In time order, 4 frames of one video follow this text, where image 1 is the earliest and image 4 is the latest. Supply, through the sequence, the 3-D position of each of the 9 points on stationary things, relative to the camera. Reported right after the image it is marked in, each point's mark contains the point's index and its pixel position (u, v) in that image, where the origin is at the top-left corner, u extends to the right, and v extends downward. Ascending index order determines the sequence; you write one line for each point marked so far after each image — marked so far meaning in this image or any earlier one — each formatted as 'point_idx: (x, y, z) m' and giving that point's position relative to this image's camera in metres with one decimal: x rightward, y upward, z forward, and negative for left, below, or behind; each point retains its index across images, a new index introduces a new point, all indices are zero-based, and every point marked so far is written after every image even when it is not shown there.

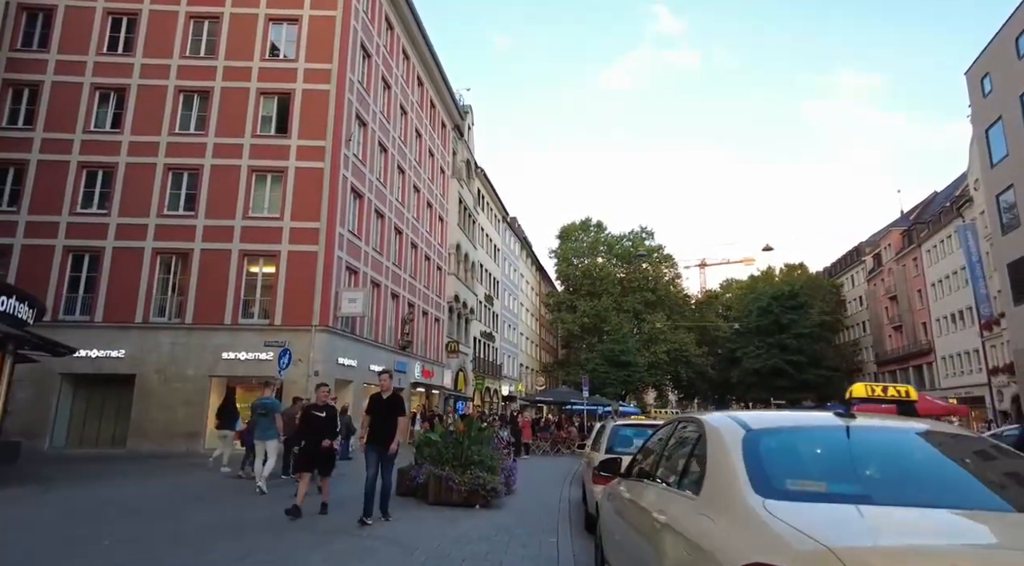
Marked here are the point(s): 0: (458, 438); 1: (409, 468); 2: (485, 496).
0: (-0.9, -2.8, +12.0) m
1: (-2.0, -3.6, +12.7) m
2: (-0.5, -3.8, +11.6) m
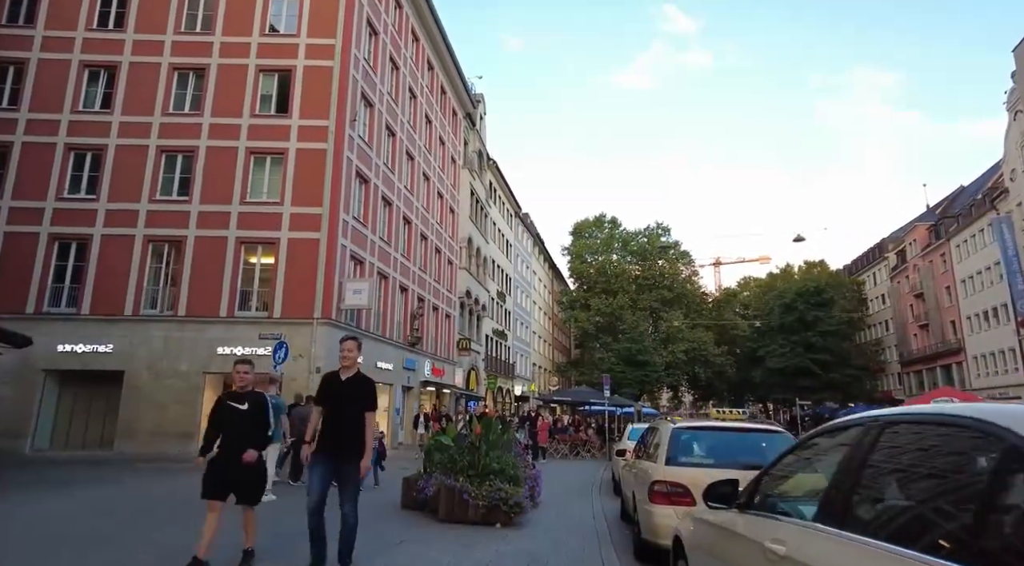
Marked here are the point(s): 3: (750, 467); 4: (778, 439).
0: (-0.5, -2.4, +10.1) m
1: (-1.6, -3.2, +10.9) m
2: (-0.1, -3.4, +9.7) m
3: (+2.6, -2.0, +7.0) m
4: (+3.1, -1.8, +7.5) m
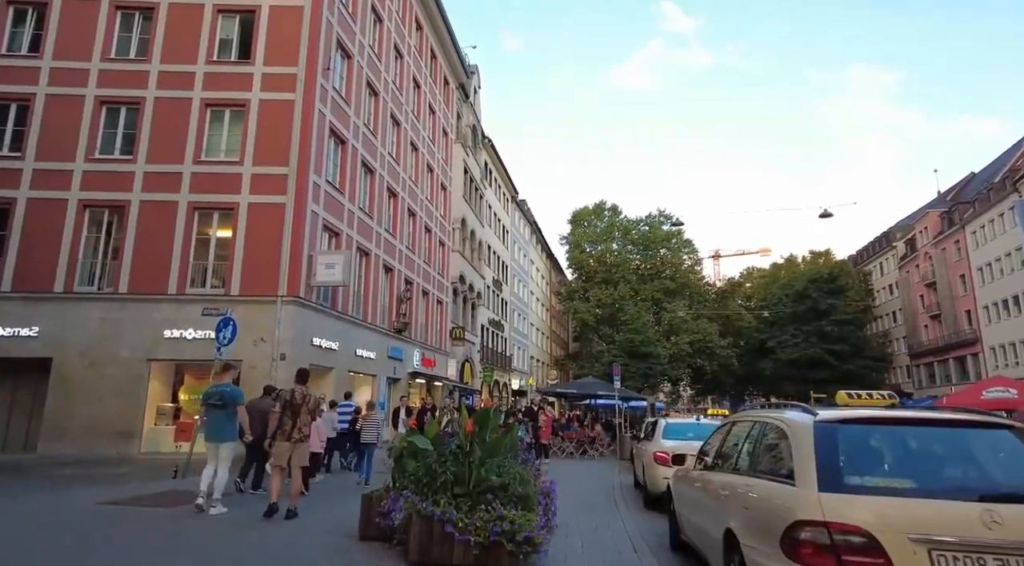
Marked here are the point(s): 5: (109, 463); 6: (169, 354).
0: (-0.4, -1.7, +6.8) m
1: (-1.5, -2.4, +7.6) m
2: (0.0, -2.6, +6.4) m
3: (+2.7, -1.2, +3.7) m
4: (+3.2, -1.0, +4.3) m
5: (-10.6, -4.7, +17.2) m
6: (-9.9, -2.1, +18.9) m
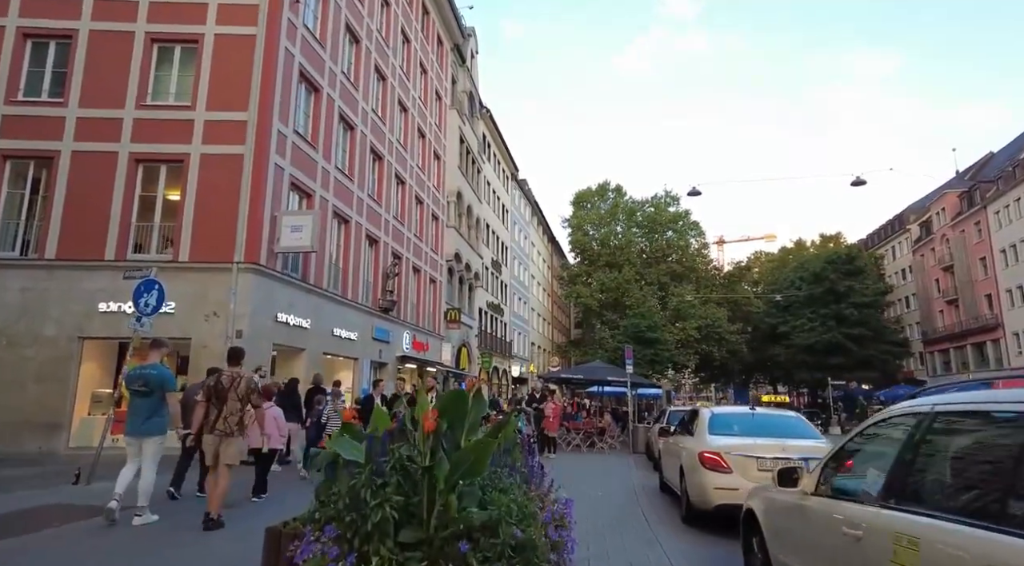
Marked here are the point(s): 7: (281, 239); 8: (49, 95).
0: (-0.5, -1.0, +3.9) m
1: (-1.5, -1.8, +4.6) m
2: (0.0, -2.0, +3.5) m
3: (+2.6, -0.6, +0.8) m
4: (+3.1, -0.4, +1.3) m
5: (-10.6, -3.9, +14.3) m
6: (-10.0, -1.2, +16.0) m
7: (-6.0, +1.2, +17.1) m
8: (-12.2, +4.9, +17.2) m
